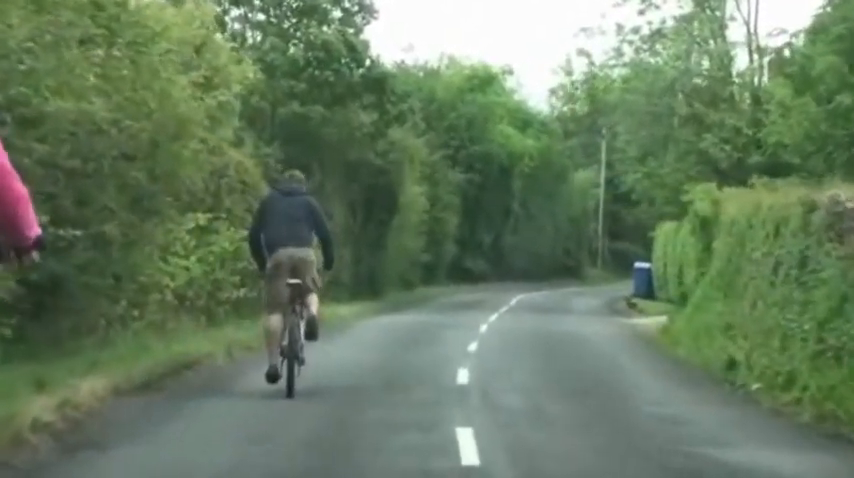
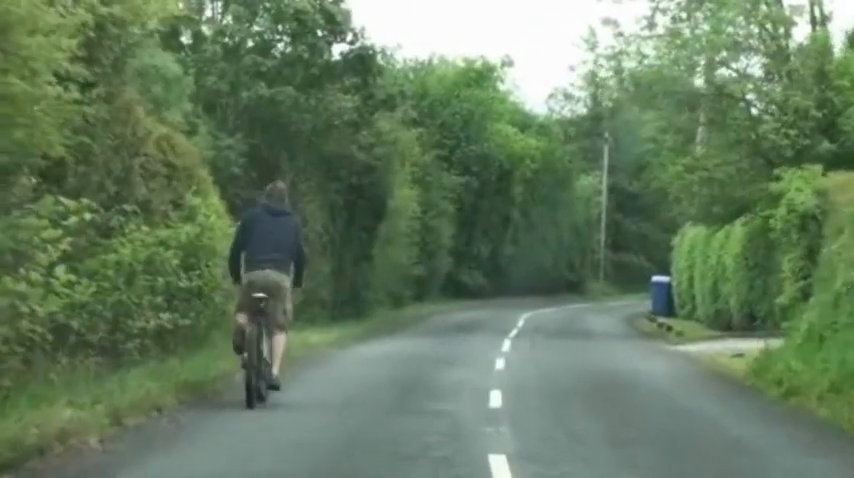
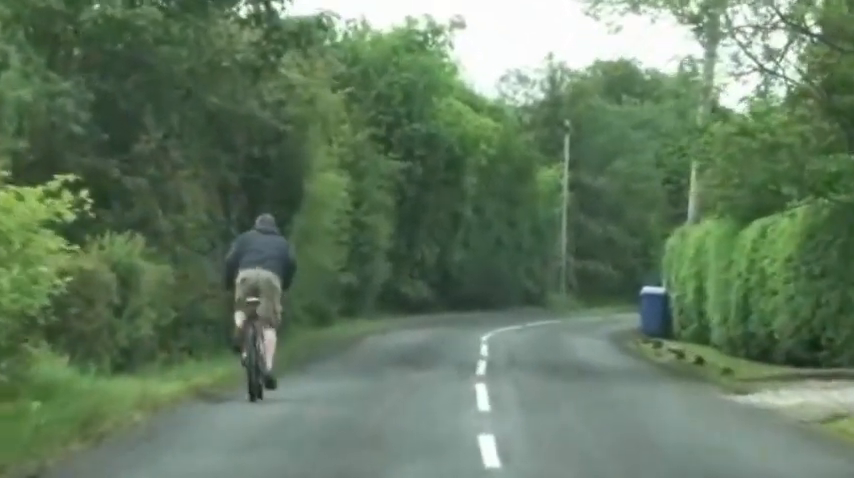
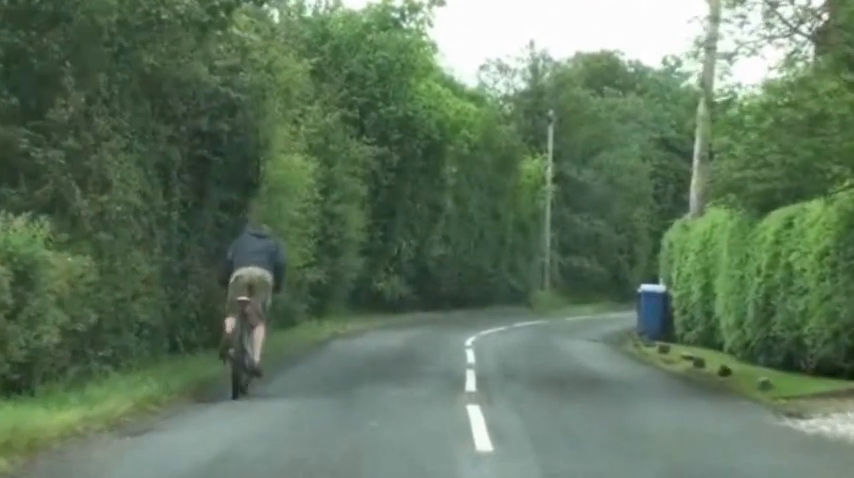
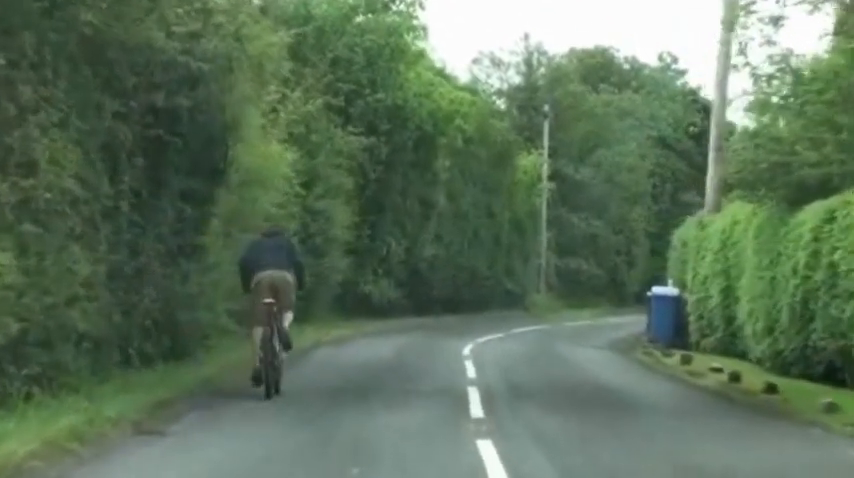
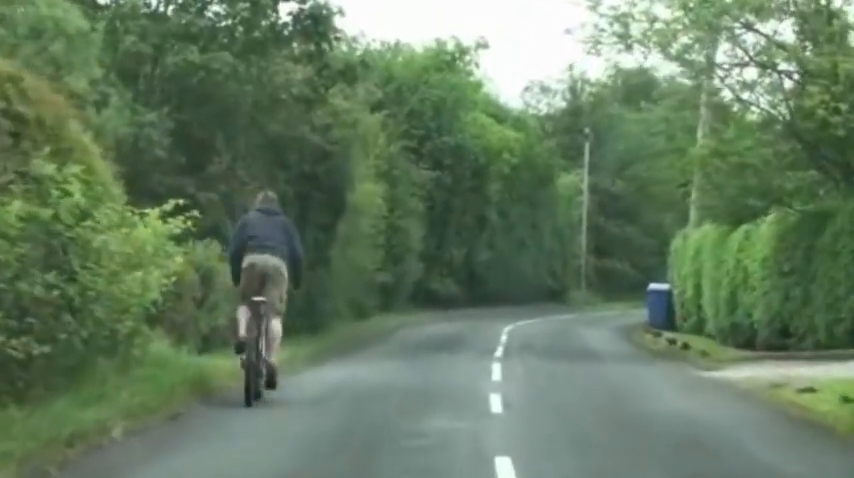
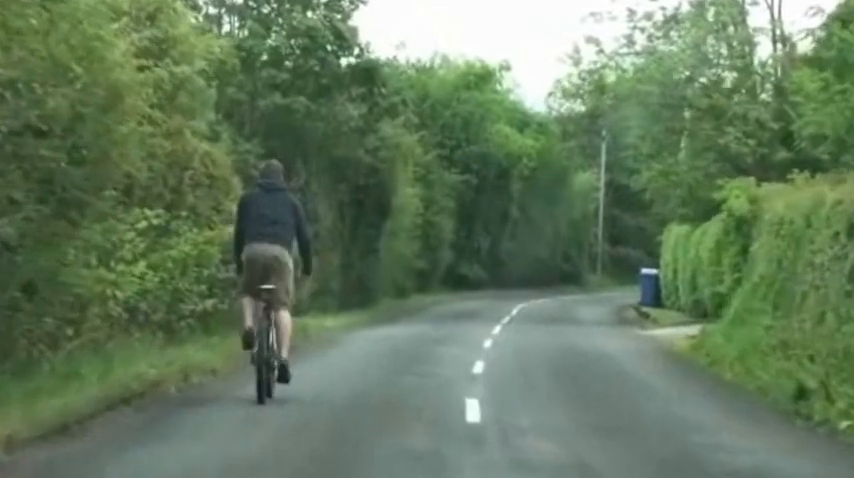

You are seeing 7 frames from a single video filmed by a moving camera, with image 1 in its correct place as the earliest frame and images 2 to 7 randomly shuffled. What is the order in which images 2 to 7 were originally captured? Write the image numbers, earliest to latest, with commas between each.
7, 2, 6, 3, 4, 5
